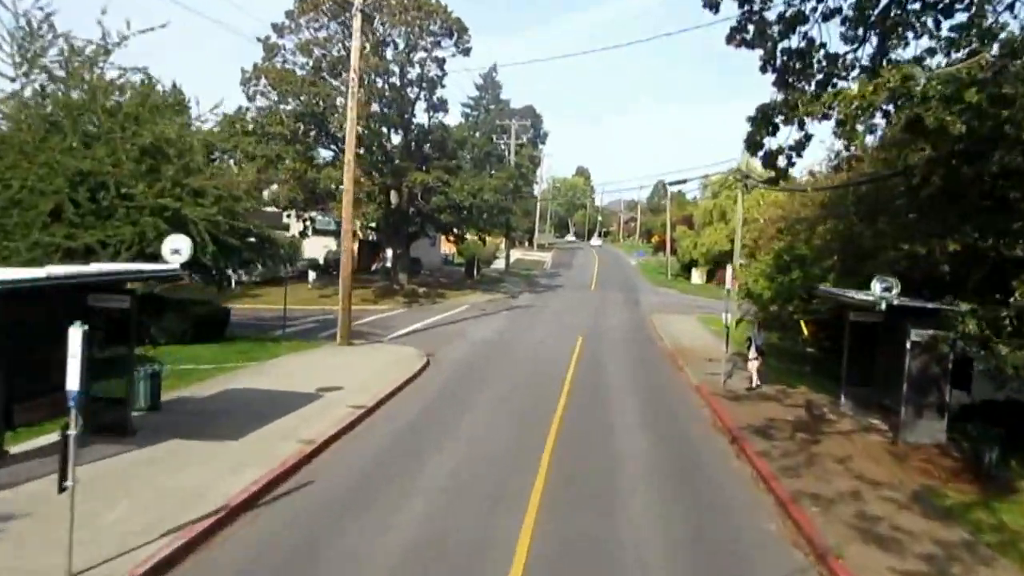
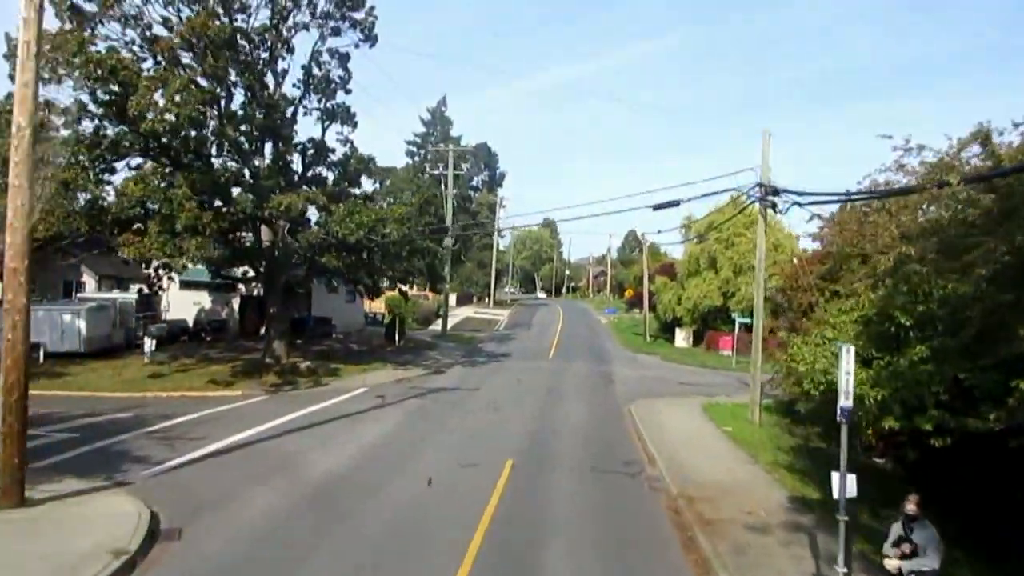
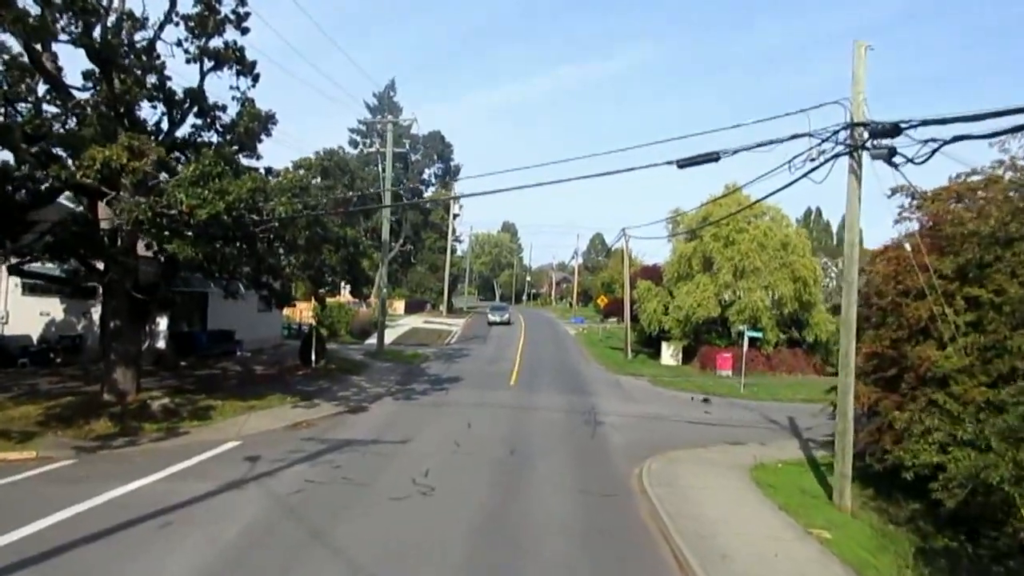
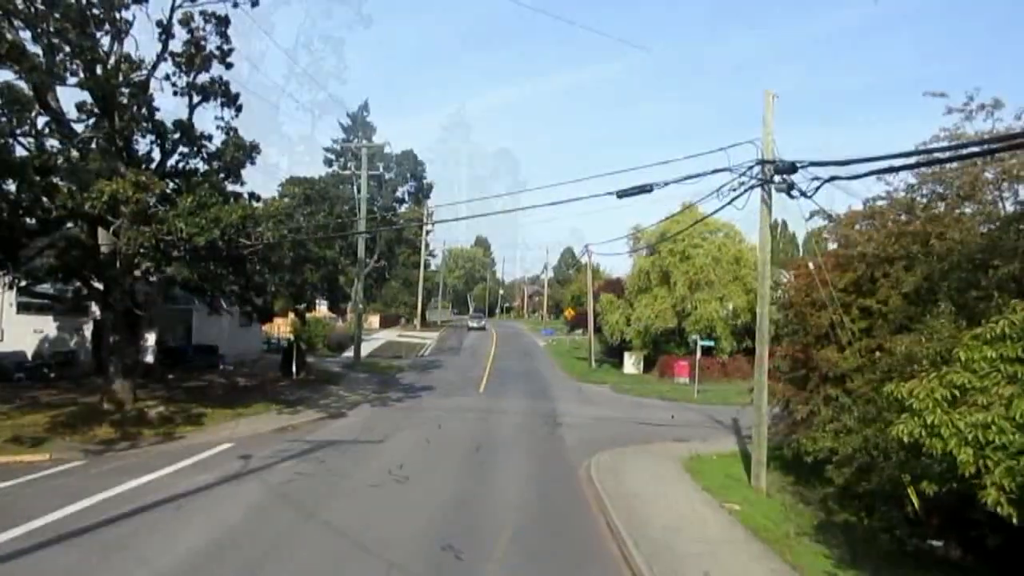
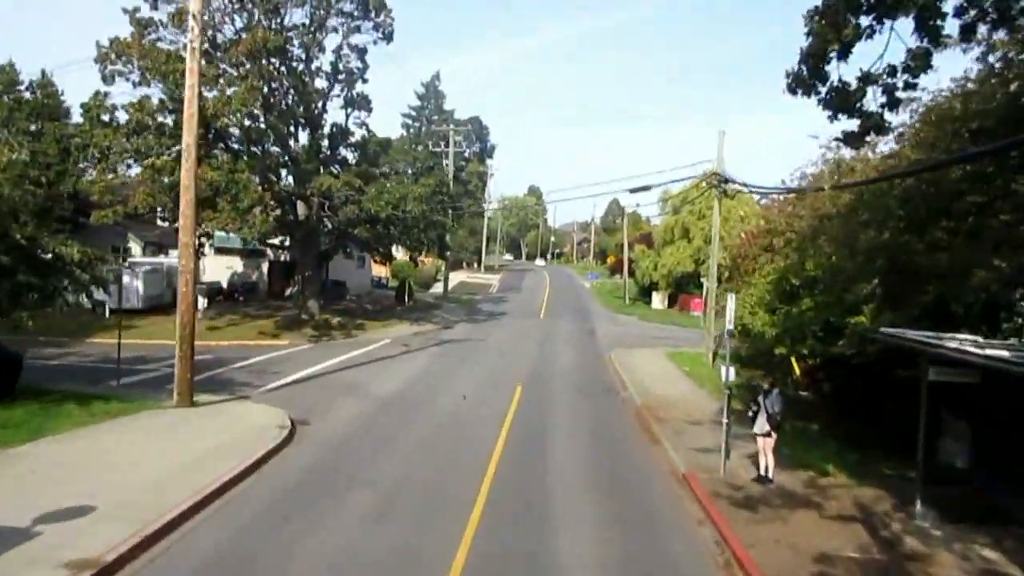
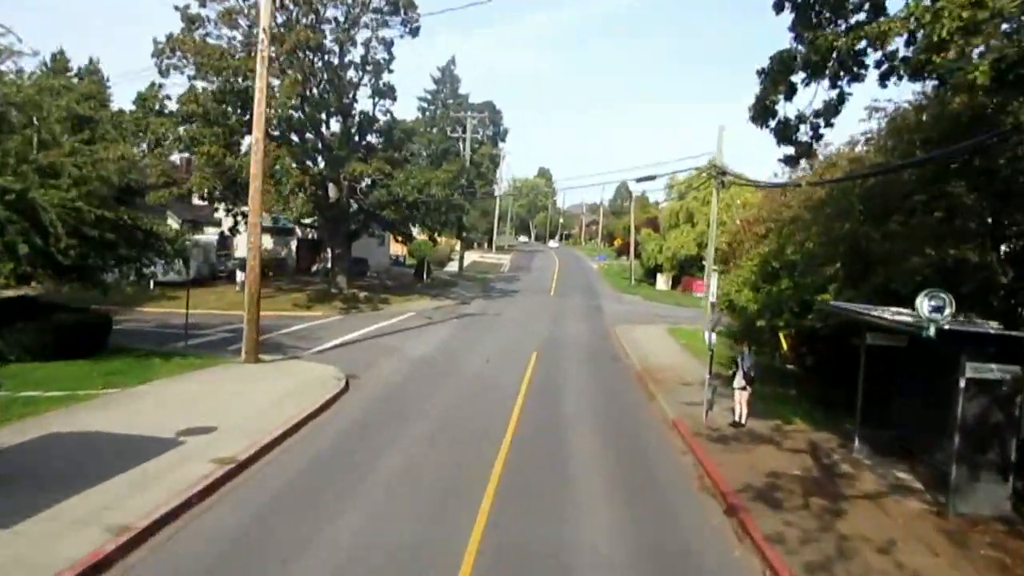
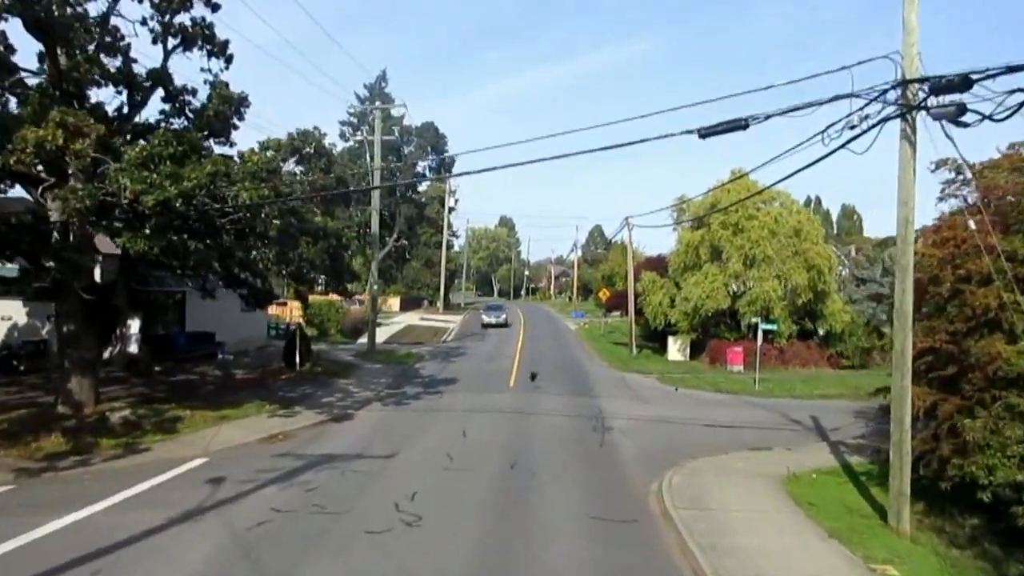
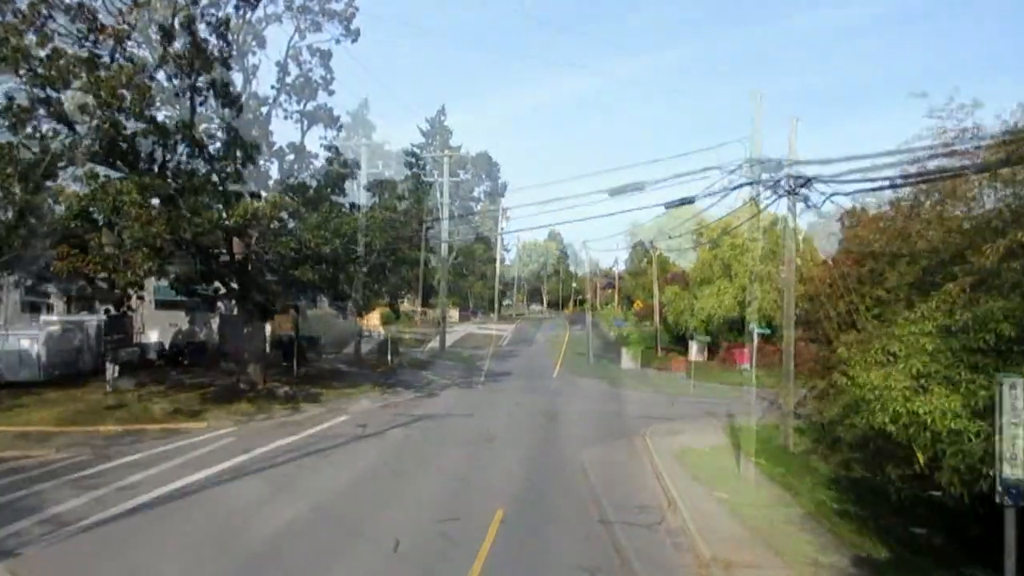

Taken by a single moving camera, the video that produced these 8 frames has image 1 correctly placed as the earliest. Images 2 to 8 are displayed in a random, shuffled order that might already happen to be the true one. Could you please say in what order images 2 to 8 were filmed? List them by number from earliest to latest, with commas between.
6, 5, 2, 8, 4, 3, 7
